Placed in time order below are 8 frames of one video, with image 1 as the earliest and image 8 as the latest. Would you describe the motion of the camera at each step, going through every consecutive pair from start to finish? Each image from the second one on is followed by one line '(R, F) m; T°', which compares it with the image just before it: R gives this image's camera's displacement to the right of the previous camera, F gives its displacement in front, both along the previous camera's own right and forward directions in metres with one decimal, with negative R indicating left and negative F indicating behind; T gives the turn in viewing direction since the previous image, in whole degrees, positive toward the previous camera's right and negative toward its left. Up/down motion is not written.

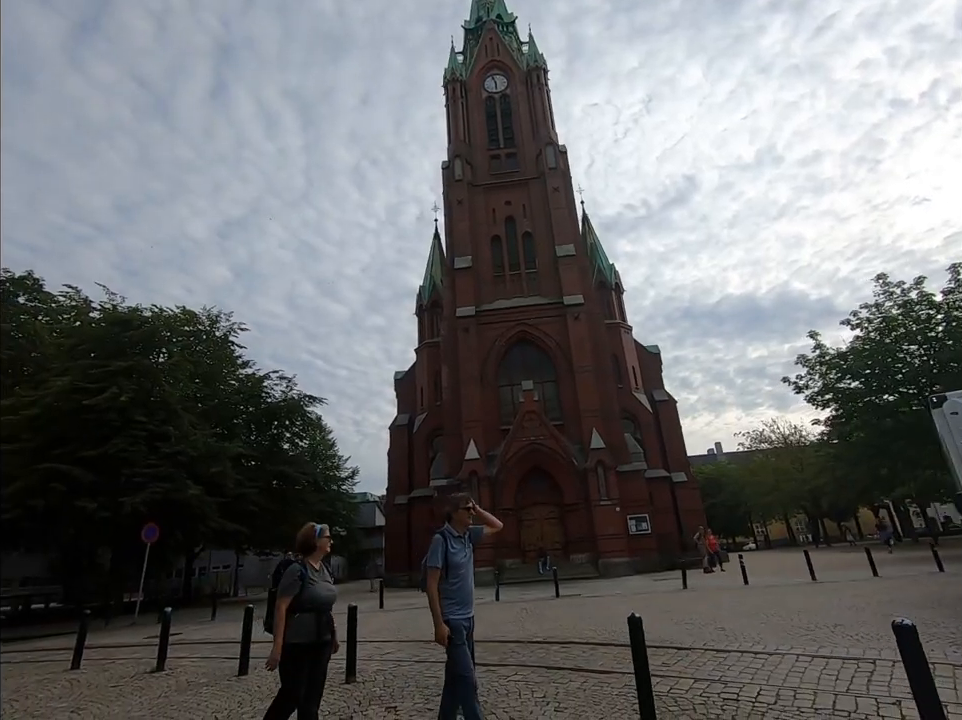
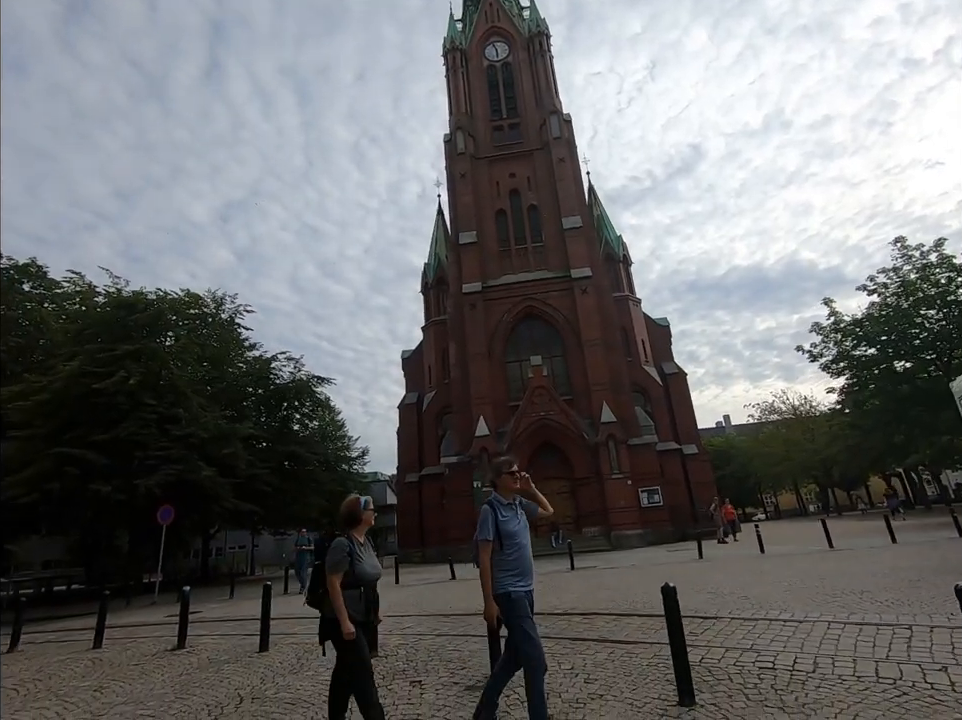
(-0.1, +0.2) m; -1°
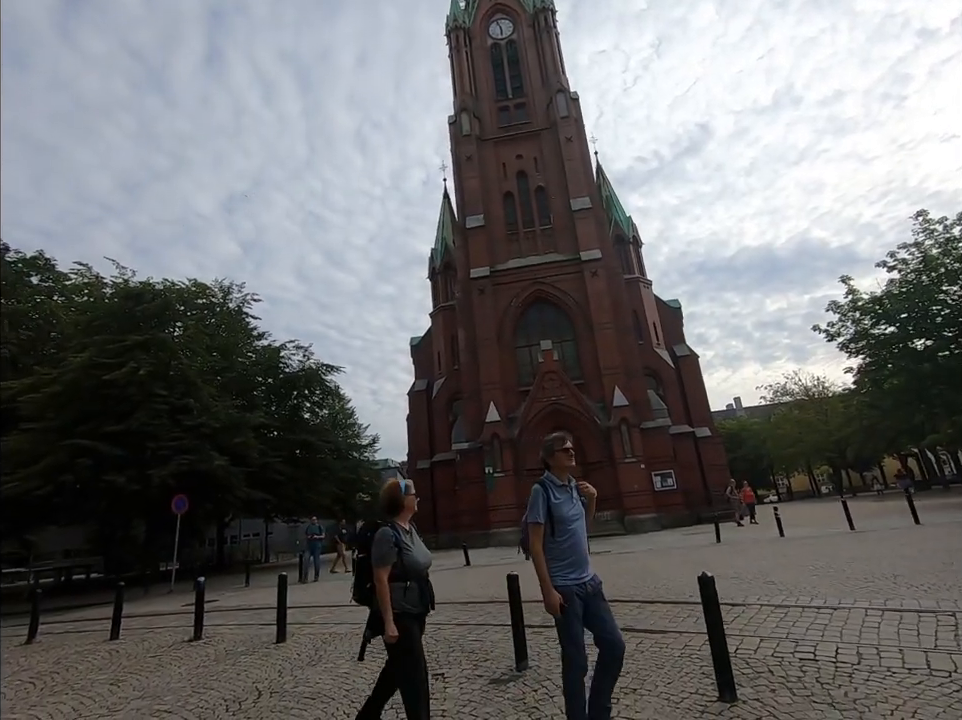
(-0.1, +0.3) m; -1°
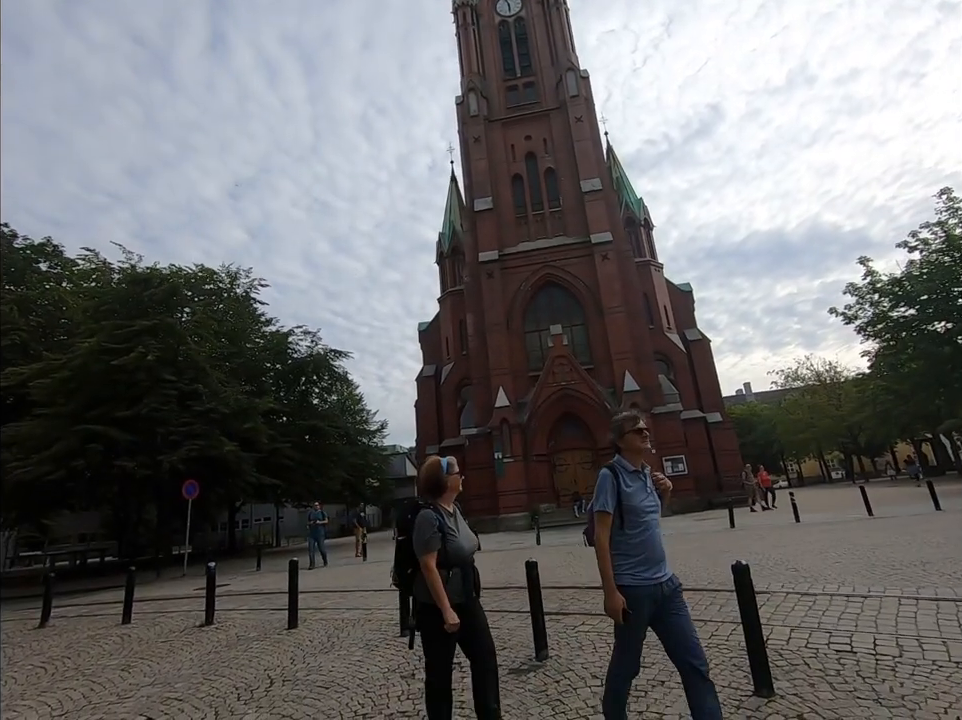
(-0.1, +0.2) m; -1°
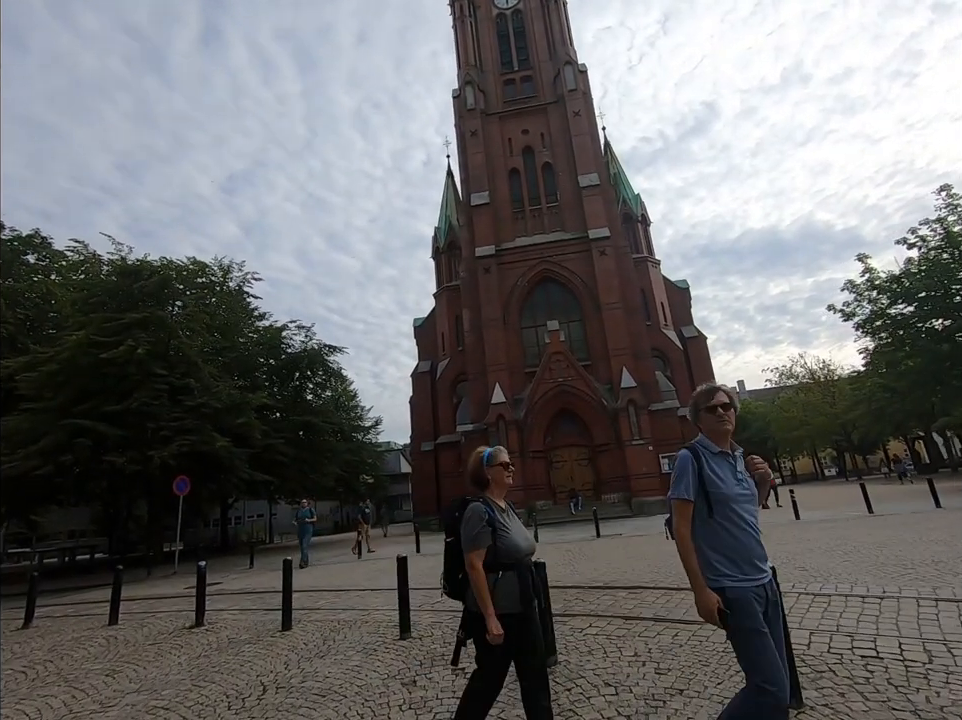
(-0.1, +0.3) m; +1°
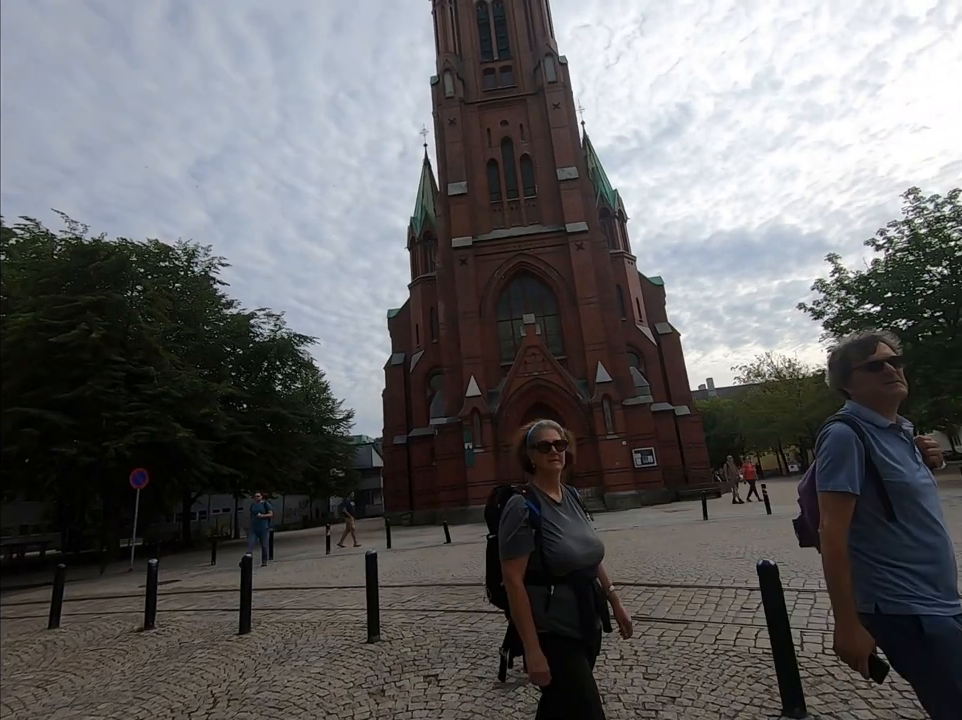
(0.0, +0.4) m; +3°
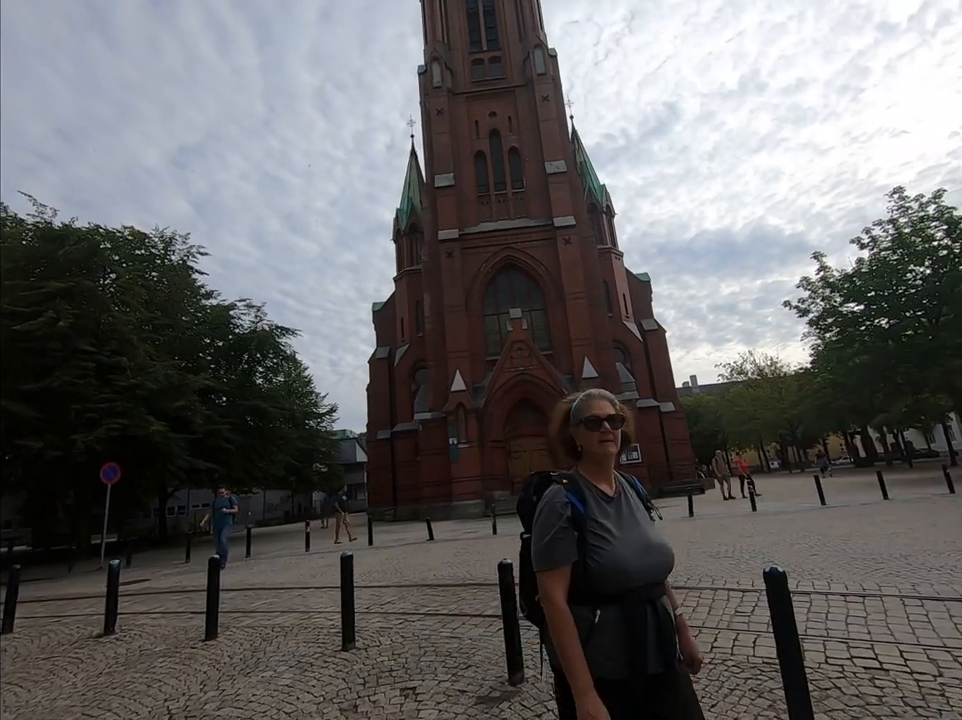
(0.0, +0.3) m; +2°
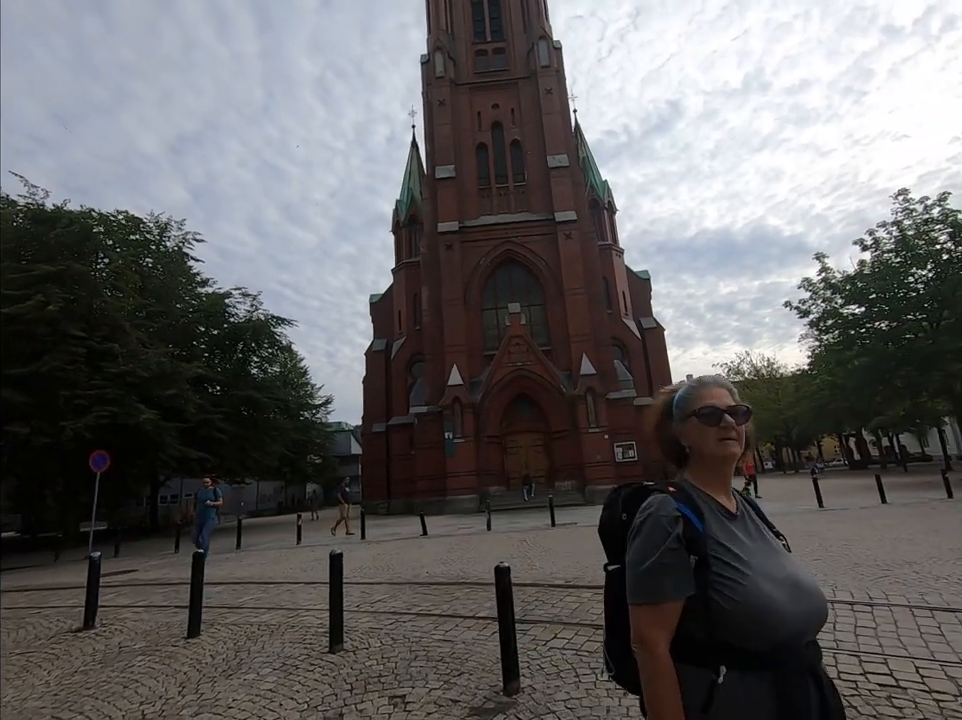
(0.0, +0.2) m; 0°
